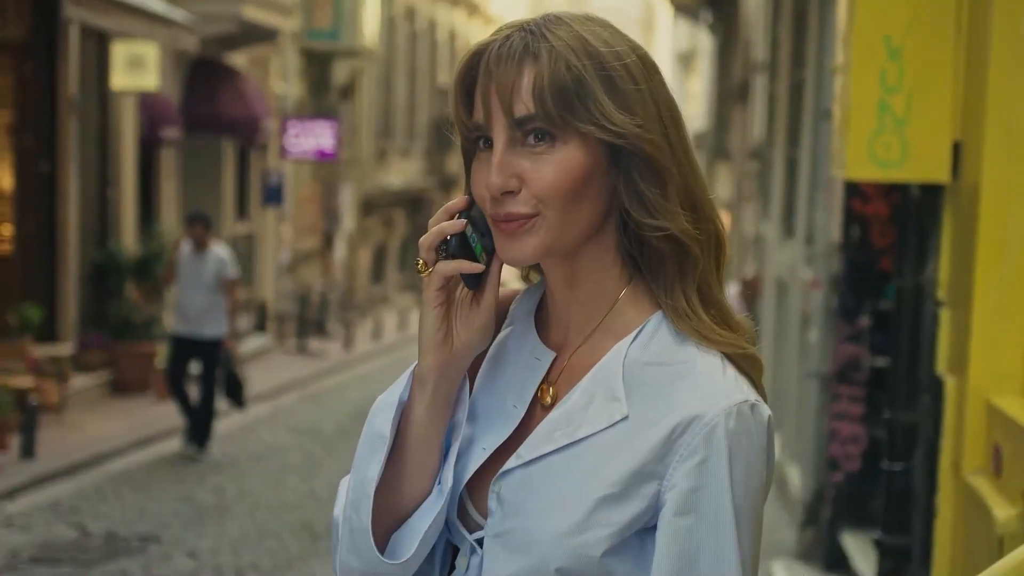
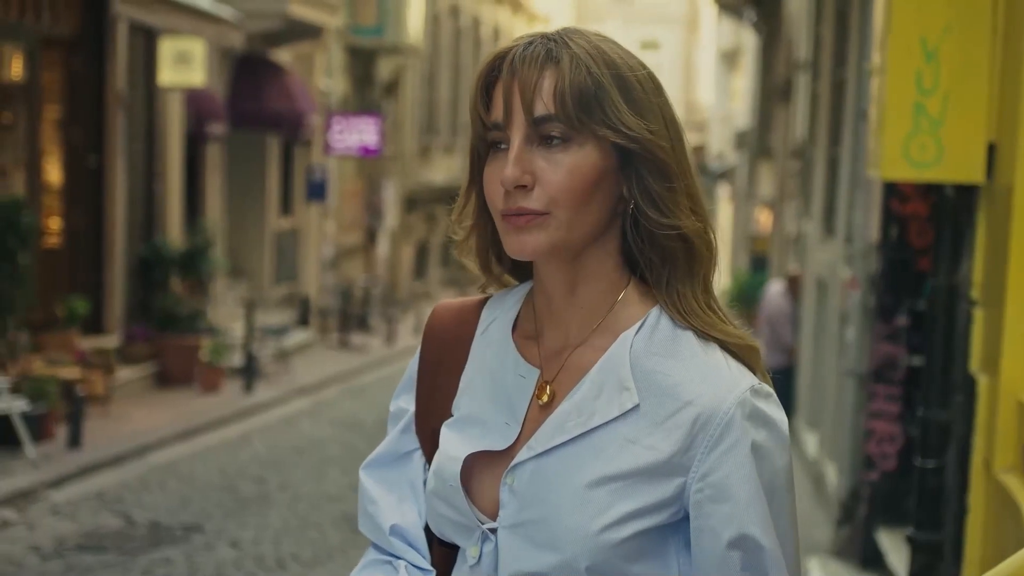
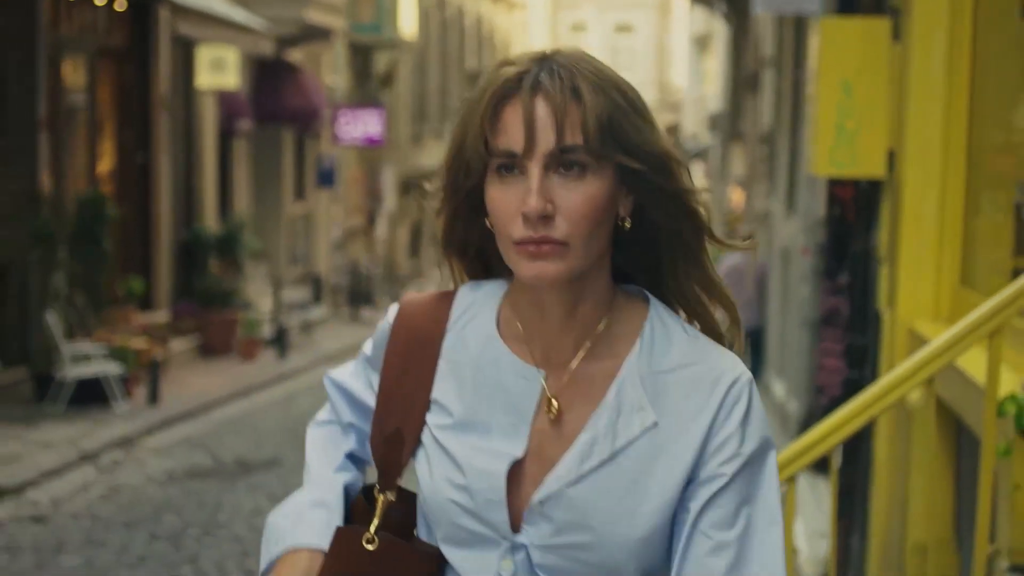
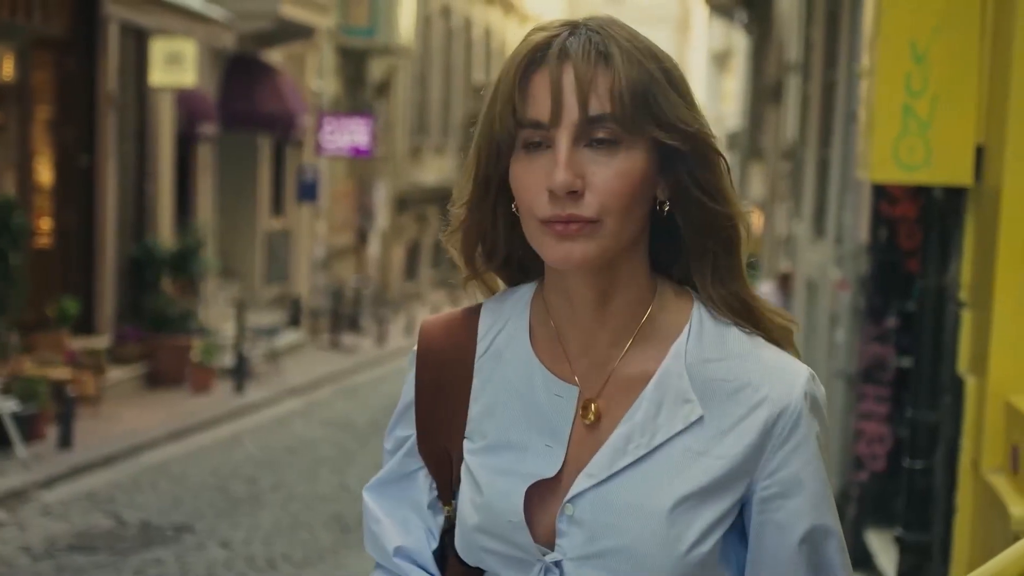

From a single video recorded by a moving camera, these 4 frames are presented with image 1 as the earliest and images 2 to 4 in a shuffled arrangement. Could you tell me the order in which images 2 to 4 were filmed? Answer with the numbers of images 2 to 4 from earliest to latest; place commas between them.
2, 4, 3
